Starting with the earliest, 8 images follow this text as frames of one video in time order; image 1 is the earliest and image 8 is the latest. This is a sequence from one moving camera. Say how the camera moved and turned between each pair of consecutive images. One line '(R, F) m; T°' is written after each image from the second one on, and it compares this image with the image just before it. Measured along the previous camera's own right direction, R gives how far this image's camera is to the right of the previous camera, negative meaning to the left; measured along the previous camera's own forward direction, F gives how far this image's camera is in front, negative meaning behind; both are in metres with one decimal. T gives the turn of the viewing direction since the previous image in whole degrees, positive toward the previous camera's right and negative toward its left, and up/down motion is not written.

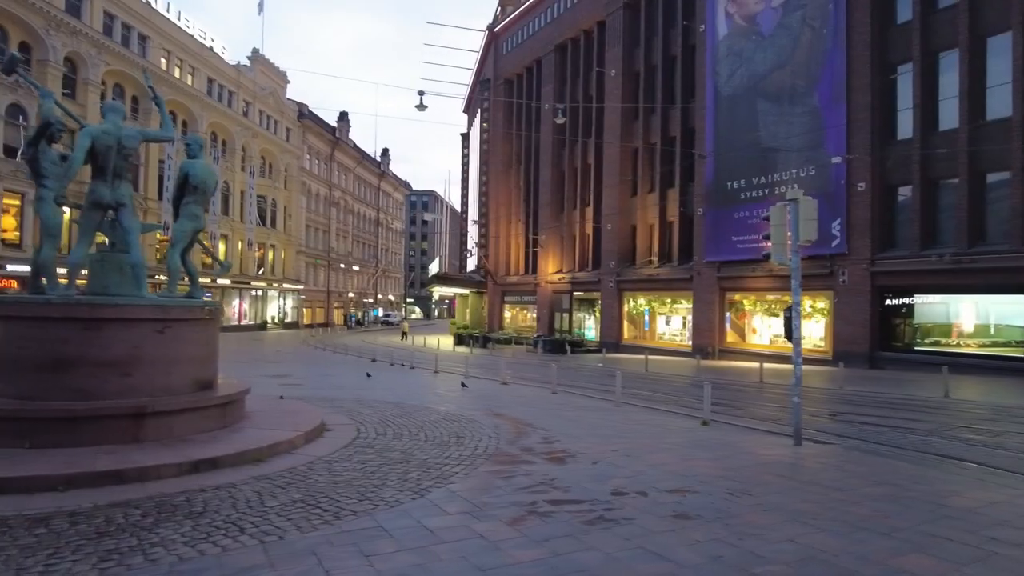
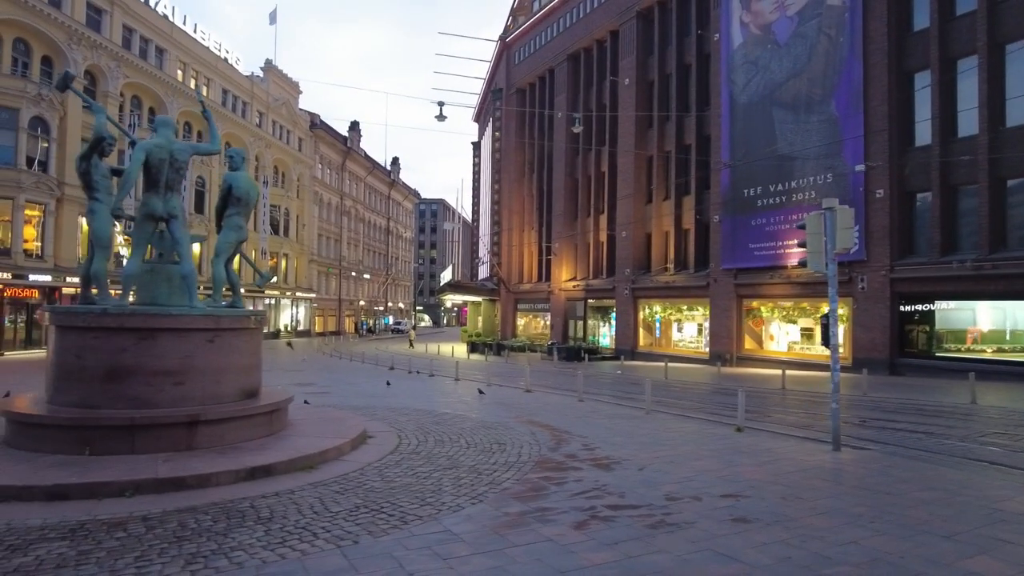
(-0.5, -0.2) m; -1°
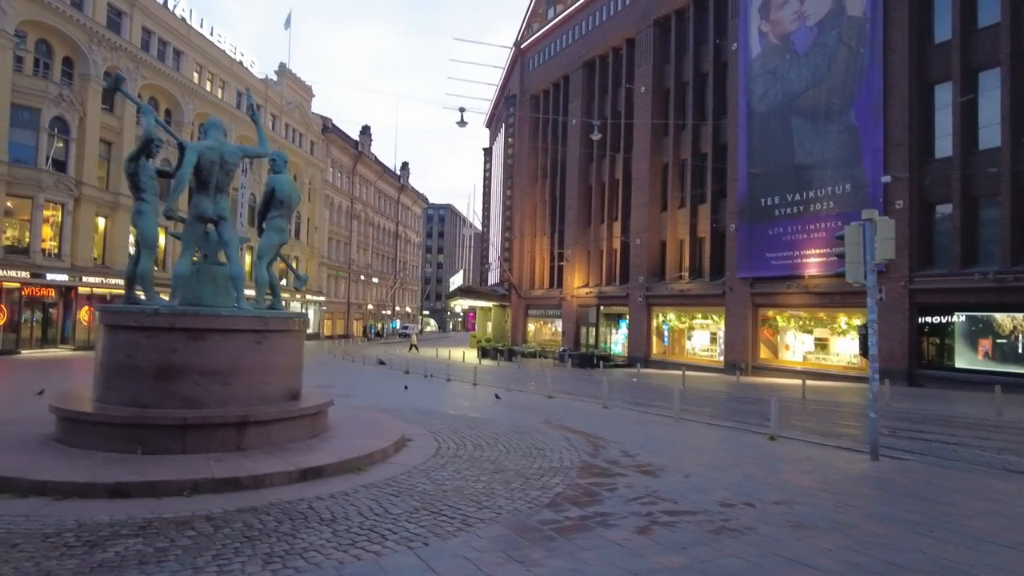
(-0.6, -0.1) m; 0°
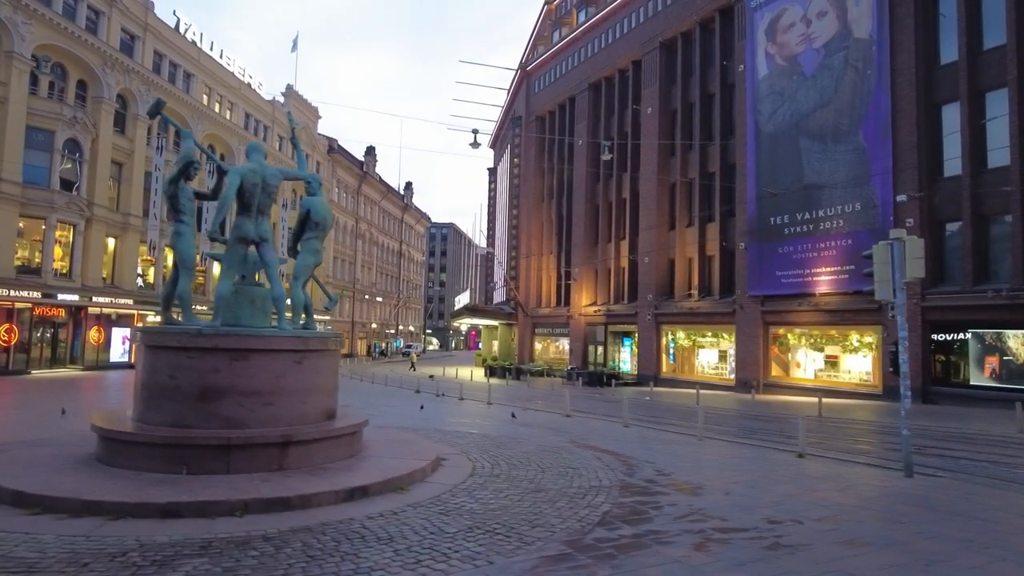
(-0.5, -0.1) m; 0°
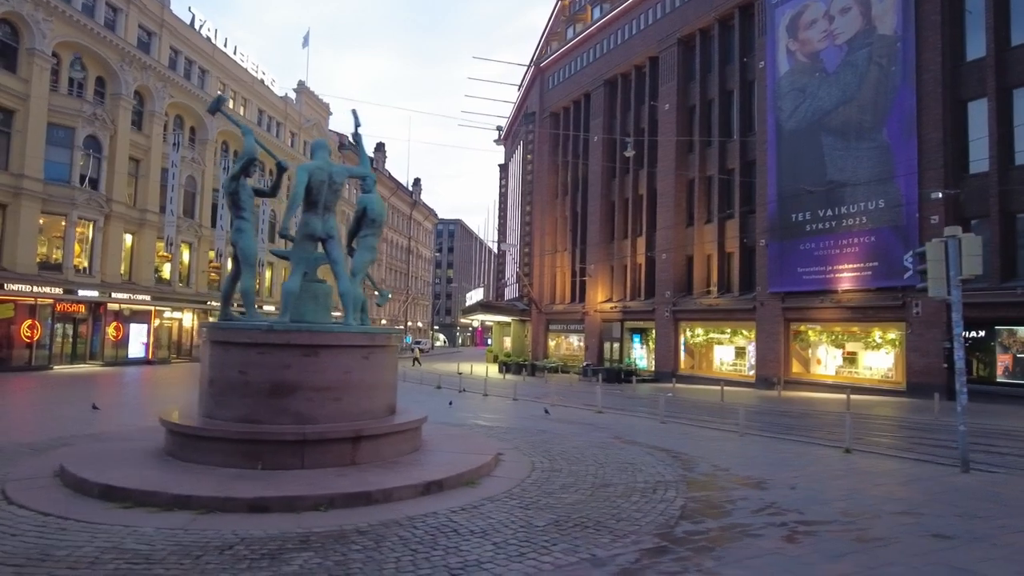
(-0.9, -0.1) m; 0°
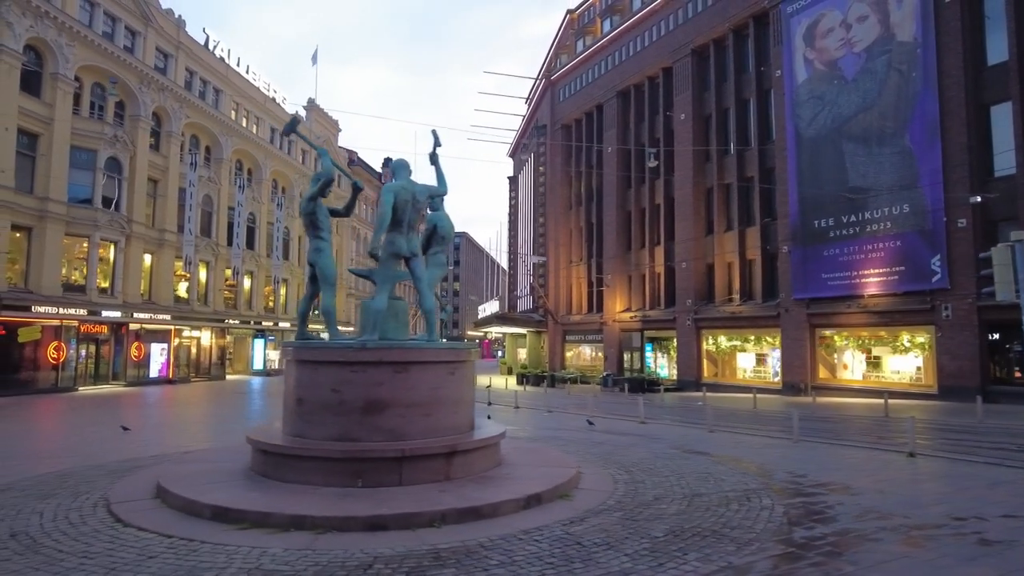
(-1.2, -0.1) m; 0°
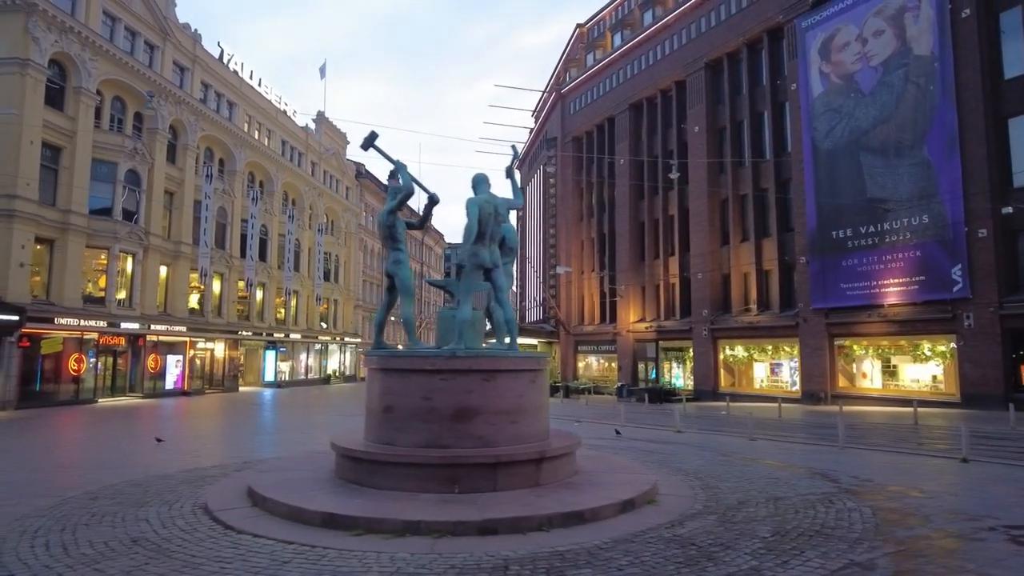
(-1.3, -0.2) m; 0°
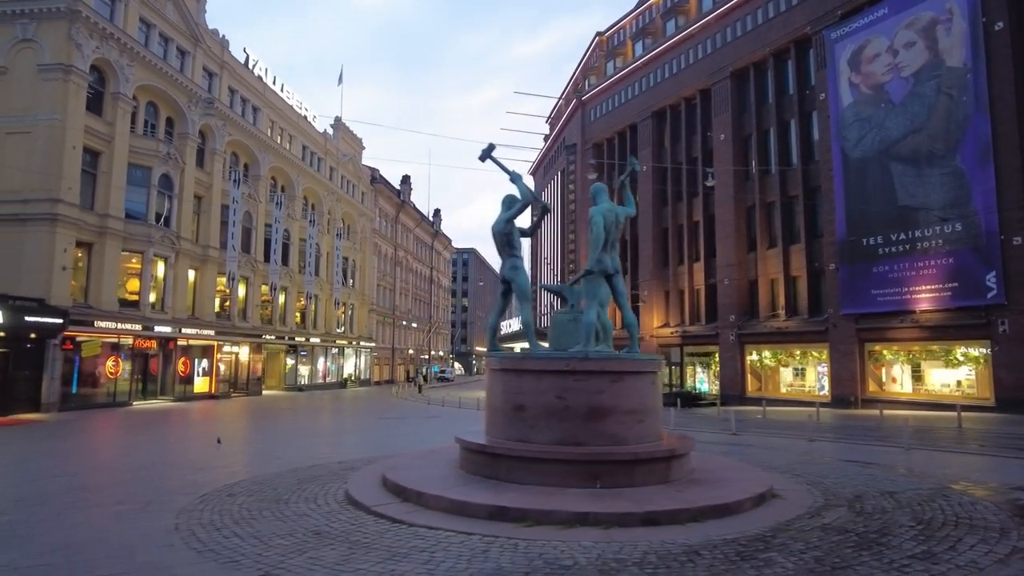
(-2.0, -0.4) m; 0°
